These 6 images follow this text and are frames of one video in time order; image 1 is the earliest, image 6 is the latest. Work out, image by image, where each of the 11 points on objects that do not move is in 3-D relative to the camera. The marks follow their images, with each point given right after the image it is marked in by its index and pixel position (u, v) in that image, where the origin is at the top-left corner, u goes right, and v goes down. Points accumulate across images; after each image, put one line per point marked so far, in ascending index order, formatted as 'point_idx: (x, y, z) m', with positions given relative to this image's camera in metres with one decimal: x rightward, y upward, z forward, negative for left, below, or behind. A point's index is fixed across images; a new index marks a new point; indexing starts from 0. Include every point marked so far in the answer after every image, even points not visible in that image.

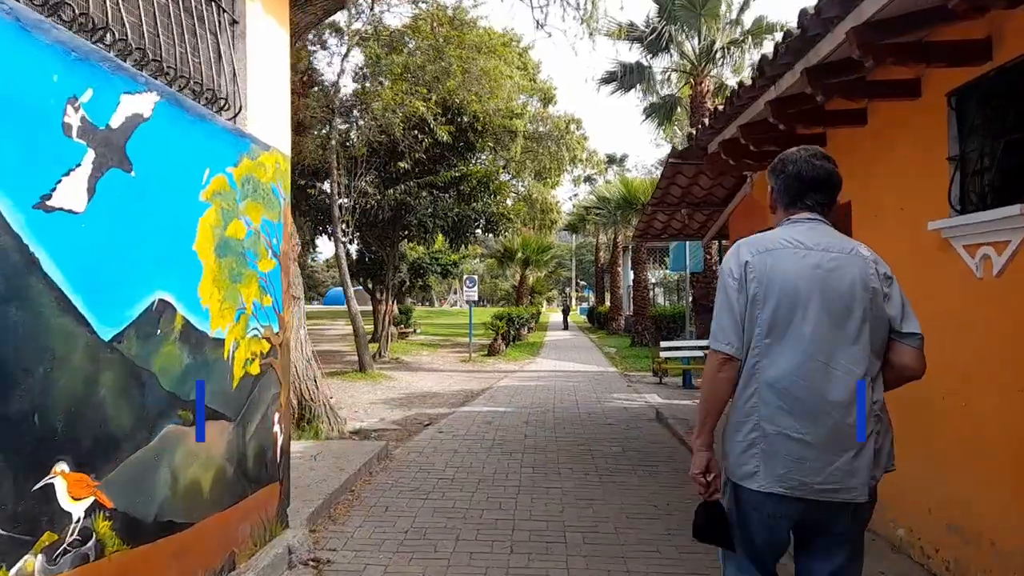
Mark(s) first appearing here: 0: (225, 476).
0: (-1.1, -0.7, +3.2) m
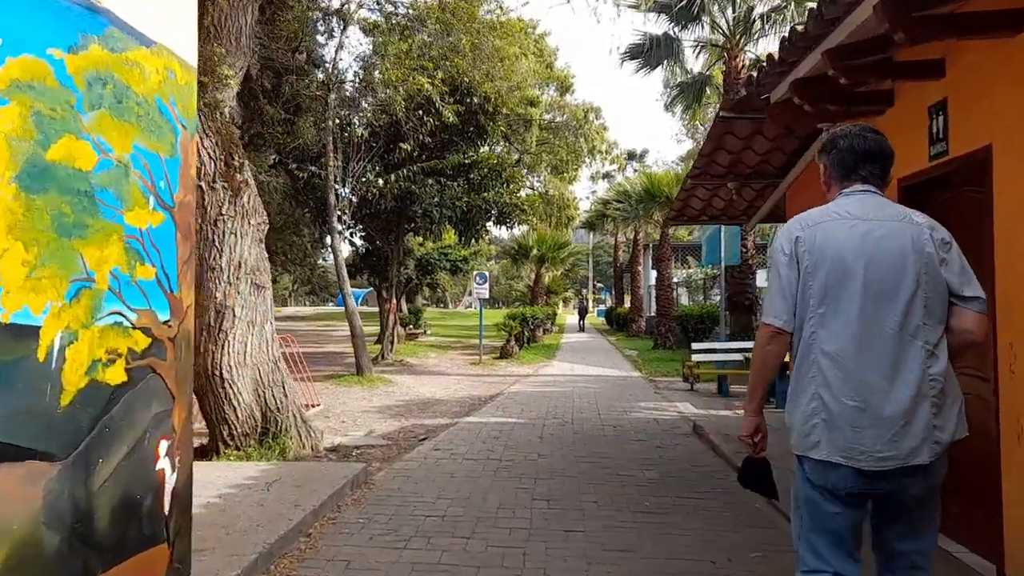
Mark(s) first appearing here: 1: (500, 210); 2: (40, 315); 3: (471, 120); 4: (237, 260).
0: (-1.1, -0.6, +2.0) m
1: (-0.2, +1.6, +16.7) m
2: (-1.1, -0.1, +1.9) m
3: (-0.8, +3.3, +15.7) m
4: (-2.0, +0.2, +5.8) m
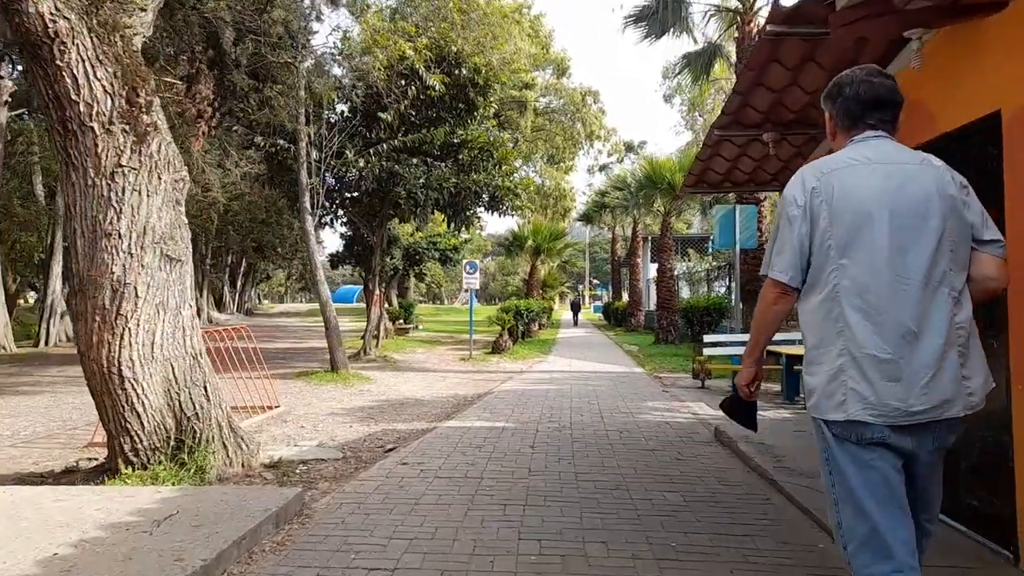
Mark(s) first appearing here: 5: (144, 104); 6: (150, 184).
0: (-1.2, -0.5, +0.7) m
1: (-0.4, +1.8, +15.4) m
2: (-1.2, +0.1, +0.7) m
3: (-1.0, +3.5, +14.4) m
4: (-2.1, +0.3, +4.5) m
5: (-2.1, +1.0, +4.6) m
6: (-2.0, +0.6, +4.6) m
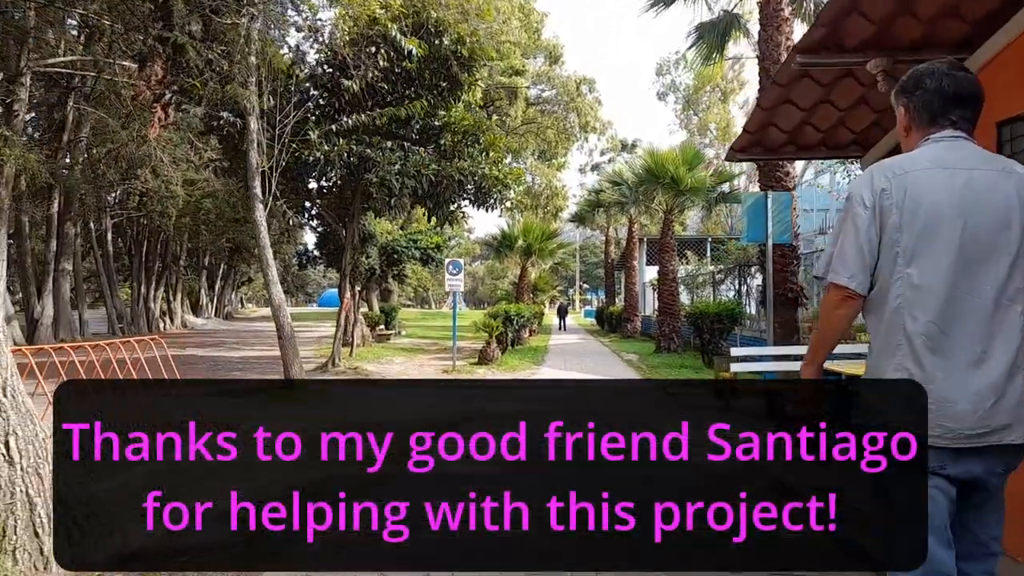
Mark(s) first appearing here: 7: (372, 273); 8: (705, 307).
0: (-1.2, -0.5, -1.1) m
1: (-0.6, +1.7, +13.6) m
2: (-1.2, +0.1, -1.1) m
3: (-1.1, +3.4, +12.7) m
4: (-2.1, +0.4, +2.8) m
5: (-2.1, +1.1, +2.8) m
6: (-2.1, +0.6, +2.8) m
7: (-3.2, +0.3, +18.6) m
8: (+3.8, -0.4, +16.1) m
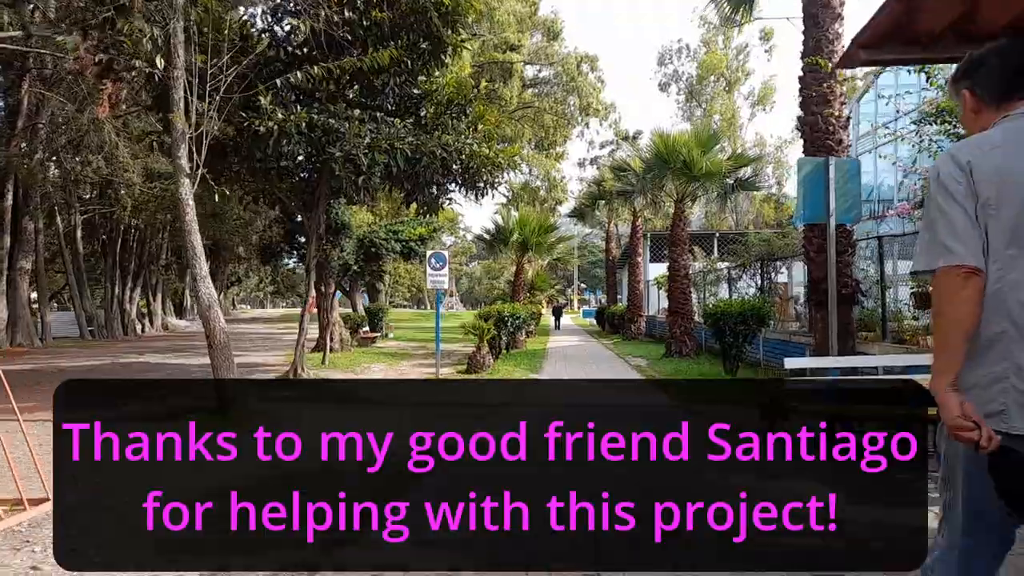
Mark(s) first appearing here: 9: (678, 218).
0: (-1.3, -0.4, -3.0) m
1: (-0.7, +1.8, +11.7) m
2: (-1.3, +0.2, -3.0) m
3: (-1.2, +3.5, +10.8) m
4: (-2.2, +0.4, +0.8) m
5: (-2.2, +1.1, +0.9) m
6: (-2.2, +0.6, +0.9) m
7: (-3.3, +0.4, +16.6) m
8: (+3.7, -0.3, +14.2) m
9: (+3.9, +1.7, +19.1) m
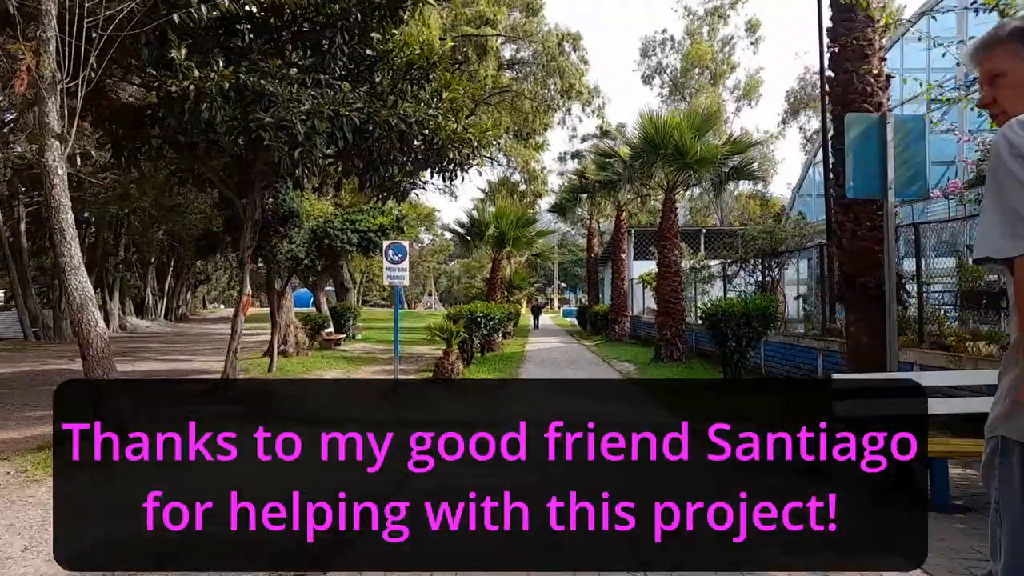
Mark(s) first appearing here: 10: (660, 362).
0: (-1.3, -0.4, -4.7) m
1: (-1.0, +1.8, +10.0) m
2: (-1.3, +0.2, -4.7) m
3: (-1.6, +3.5, +9.1) m
4: (-2.3, +0.4, -0.9) m
5: (-2.3, +1.1, -0.8) m
6: (-2.3, +0.7, -0.8) m
7: (-3.8, +0.4, +14.9) m
8: (+3.3, -0.3, +12.7) m
9: (+3.3, +1.7, +17.6) m
10: (+3.1, -1.5, +16.9) m
